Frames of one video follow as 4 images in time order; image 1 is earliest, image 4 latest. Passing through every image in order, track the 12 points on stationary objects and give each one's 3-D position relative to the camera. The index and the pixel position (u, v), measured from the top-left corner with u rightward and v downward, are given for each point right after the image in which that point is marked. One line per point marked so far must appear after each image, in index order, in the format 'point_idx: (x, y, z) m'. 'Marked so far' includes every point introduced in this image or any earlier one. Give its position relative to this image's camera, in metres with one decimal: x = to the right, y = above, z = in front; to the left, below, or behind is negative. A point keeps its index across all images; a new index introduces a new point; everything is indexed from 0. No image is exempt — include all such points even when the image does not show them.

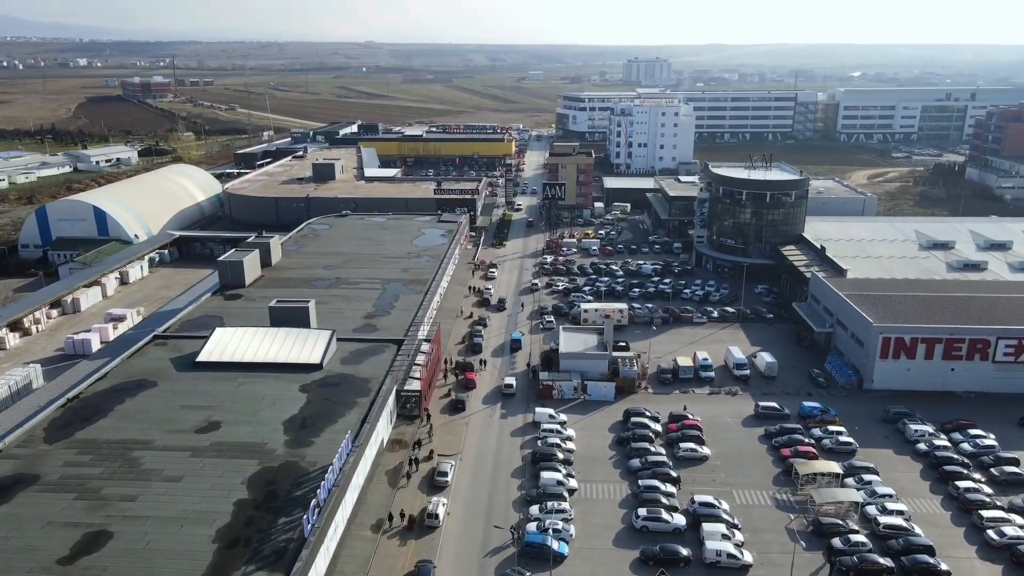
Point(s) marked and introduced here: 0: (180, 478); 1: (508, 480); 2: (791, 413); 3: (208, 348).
0: (-5.7, -3.2, +13.0) m
1: (-0.1, -4.2, +17.0) m
2: (+7.3, -3.3, +19.9) m
3: (-7.1, -1.4, +18.0) m
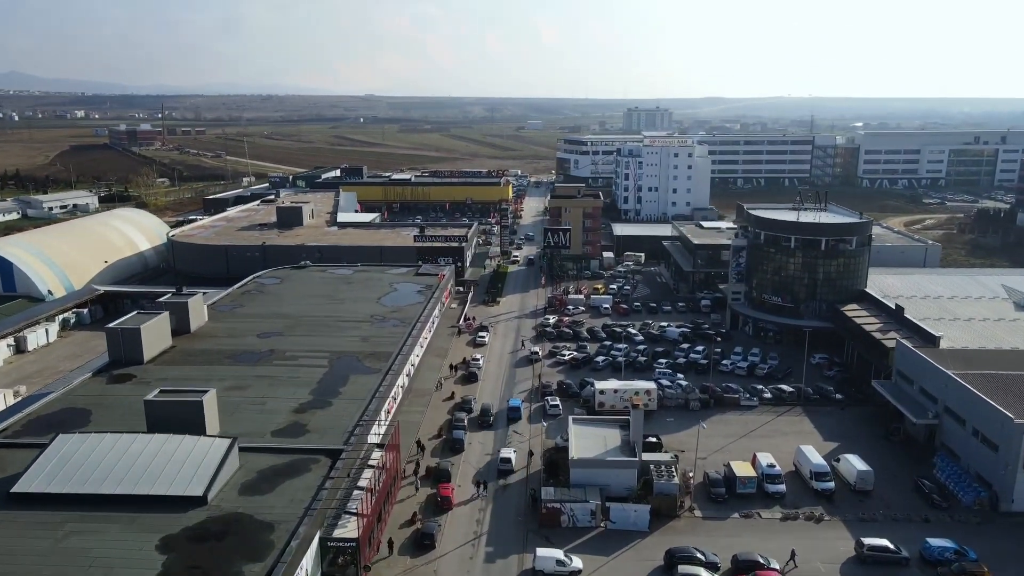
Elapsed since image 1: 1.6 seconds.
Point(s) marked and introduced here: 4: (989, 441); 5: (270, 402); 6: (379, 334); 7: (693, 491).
0: (-5.8, -4.3, +6.7) m
1: (-0.3, -5.5, +10.7) m
2: (+7.1, -4.8, +13.6) m
3: (-7.3, -2.8, +11.8) m
4: (+9.7, -3.1, +15.5) m
5: (-4.8, -2.2, +15.1) m
6: (-3.4, -1.2, +19.6) m
7: (+3.8, -4.2, +15.9) m
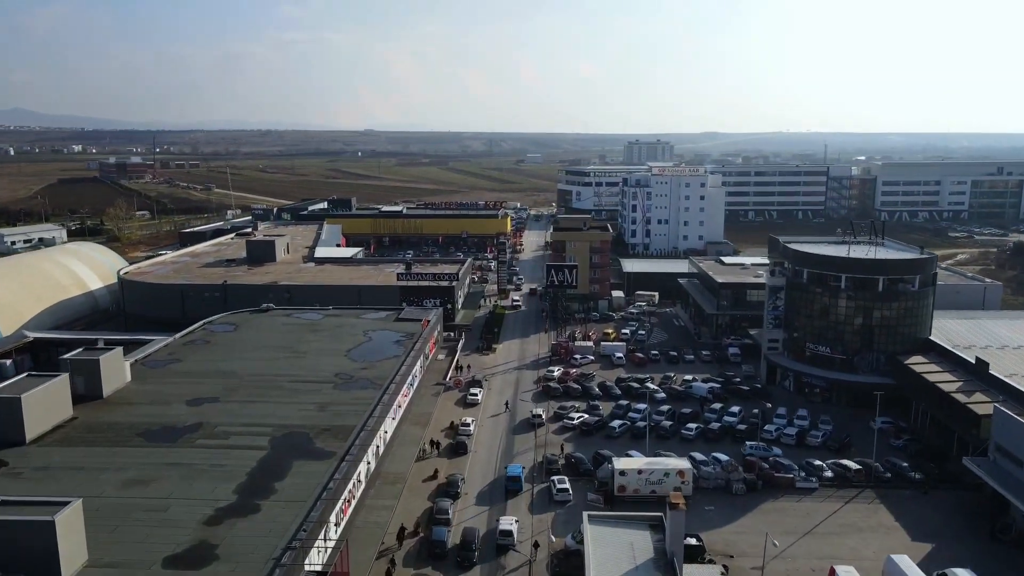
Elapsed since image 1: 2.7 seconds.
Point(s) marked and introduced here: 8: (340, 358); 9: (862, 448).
0: (-5.9, -4.8, +2.6) m
1: (-0.3, -6.2, +6.4) m
2: (+7.0, -5.6, +9.4) m
3: (-7.4, -3.5, +7.7) m
4: (+9.7, -4.0, +11.4) m
5: (-4.8, -3.1, +11.0) m
6: (-3.4, -2.3, +15.6) m
7: (+3.7, -5.1, +11.7) m
8: (-4.1, -1.7, +18.5) m
9: (+8.4, -3.8, +18.3) m
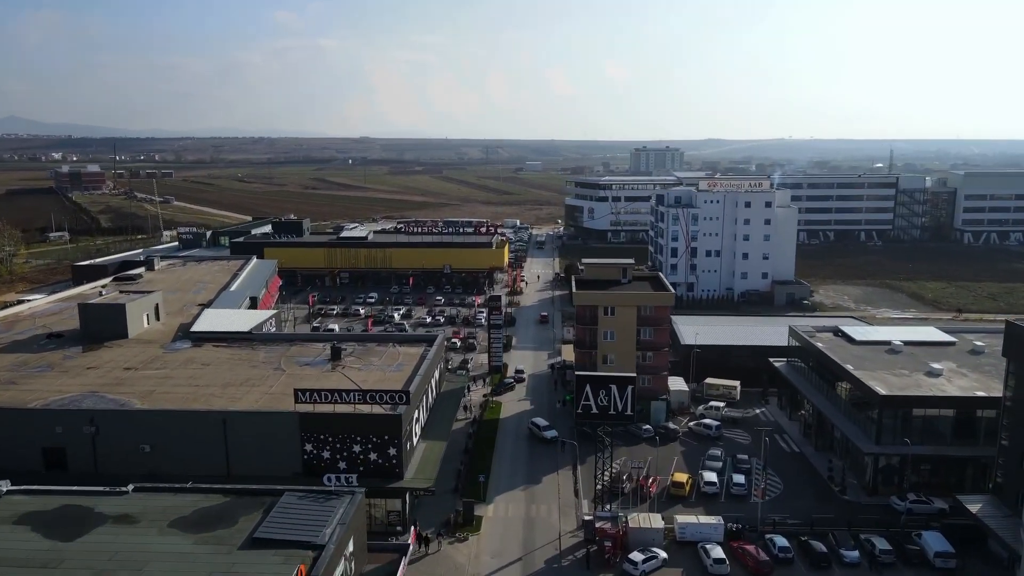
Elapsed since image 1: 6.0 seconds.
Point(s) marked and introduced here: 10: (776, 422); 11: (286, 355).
0: (-5.9, -6.9, -9.8) m
1: (-0.3, -8.4, -5.9) m
2: (+7.0, -7.7, -2.9) m
3: (-7.4, -5.7, -4.6) m
4: (+9.7, -6.2, -0.9) m
5: (-4.8, -5.3, -1.3) m
6: (-3.4, -4.5, +3.3) m
7: (+3.7, -7.3, -0.6) m
8: (-4.1, -4.0, +6.1) m
9: (+8.4, -6.1, +6.0) m
10: (+6.9, -3.4, +19.8) m
11: (-5.4, -1.6, +18.1) m
